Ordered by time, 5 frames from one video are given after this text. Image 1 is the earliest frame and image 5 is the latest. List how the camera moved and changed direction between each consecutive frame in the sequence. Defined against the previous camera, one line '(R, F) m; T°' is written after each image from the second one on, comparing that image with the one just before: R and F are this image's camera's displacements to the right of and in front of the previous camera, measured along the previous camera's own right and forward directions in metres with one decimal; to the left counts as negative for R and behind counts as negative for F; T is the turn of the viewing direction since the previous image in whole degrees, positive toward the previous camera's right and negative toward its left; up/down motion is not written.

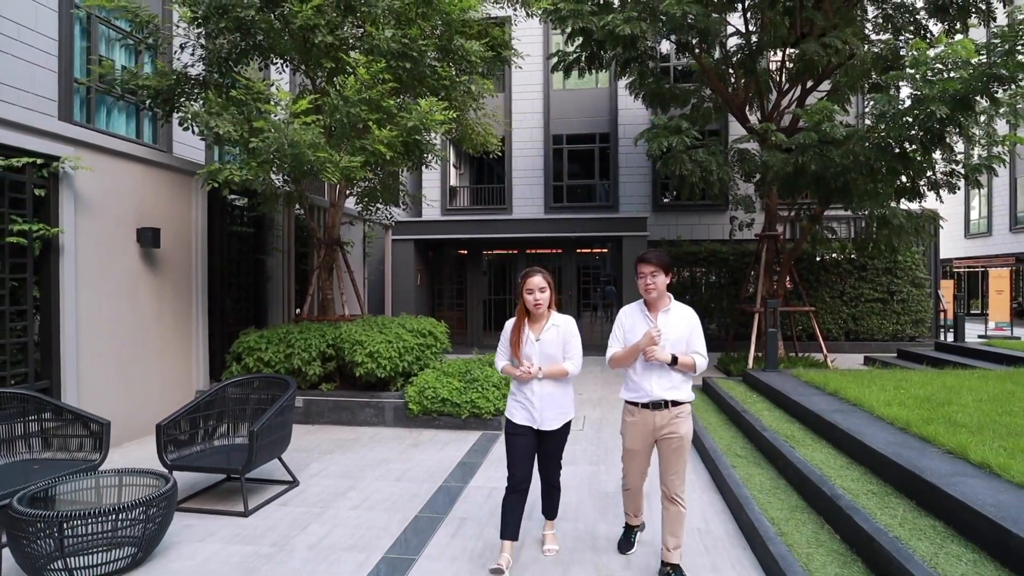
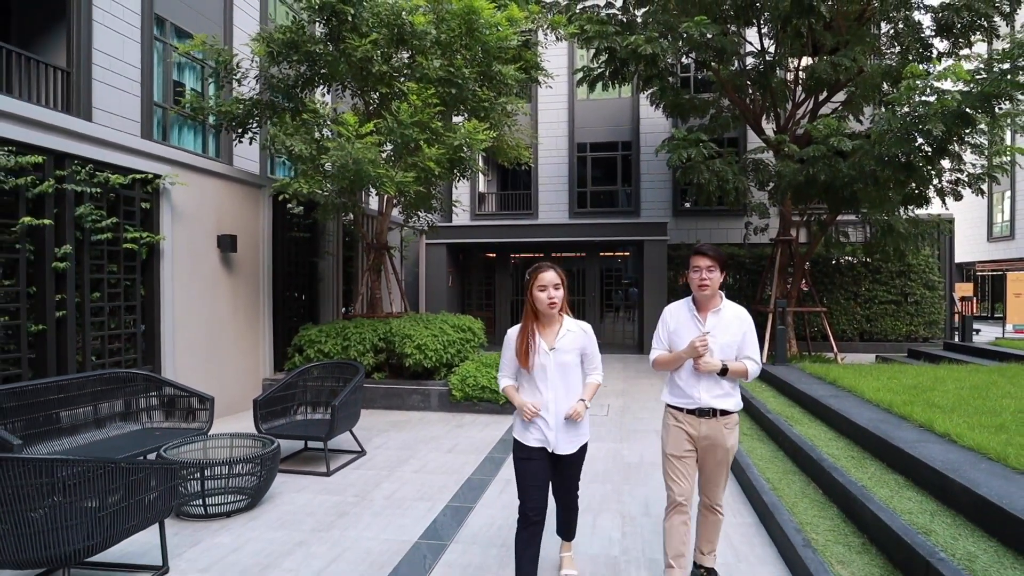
(-0.1, -0.8) m; -2°
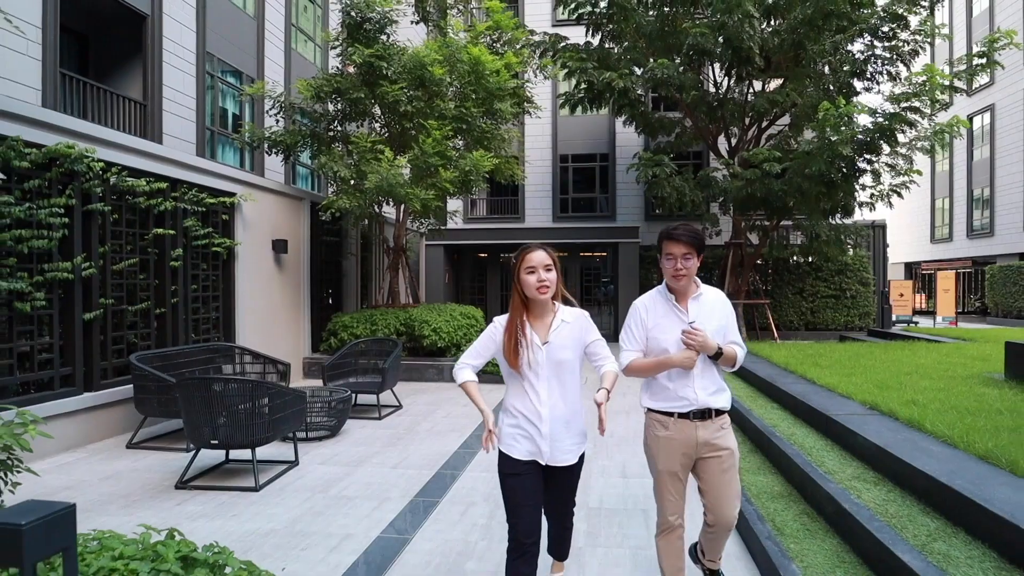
(-0.2, -1.8) m; +2°
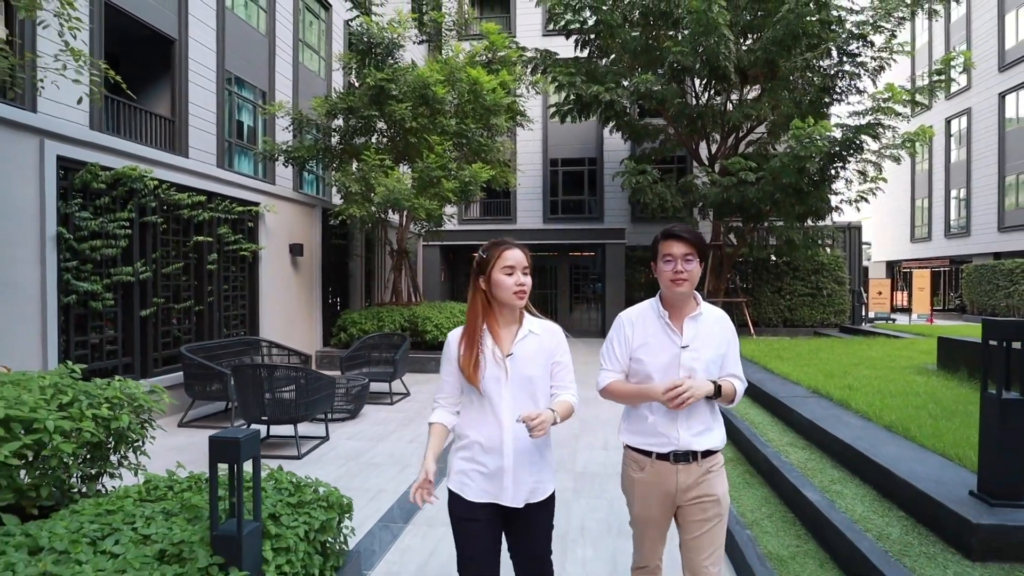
(-0.1, -0.9) m; +1°
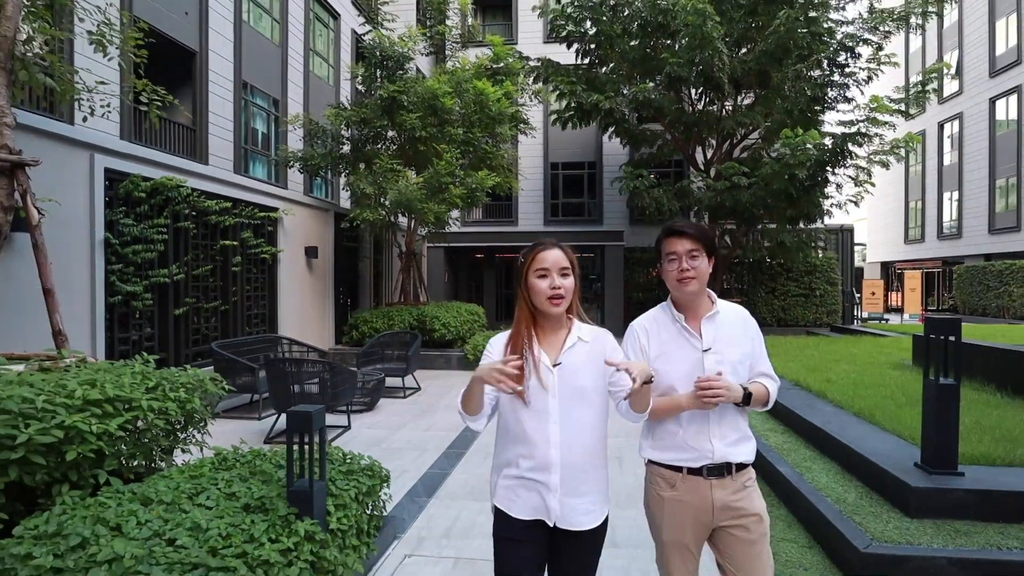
(-0.1, -0.5) m; 0°
